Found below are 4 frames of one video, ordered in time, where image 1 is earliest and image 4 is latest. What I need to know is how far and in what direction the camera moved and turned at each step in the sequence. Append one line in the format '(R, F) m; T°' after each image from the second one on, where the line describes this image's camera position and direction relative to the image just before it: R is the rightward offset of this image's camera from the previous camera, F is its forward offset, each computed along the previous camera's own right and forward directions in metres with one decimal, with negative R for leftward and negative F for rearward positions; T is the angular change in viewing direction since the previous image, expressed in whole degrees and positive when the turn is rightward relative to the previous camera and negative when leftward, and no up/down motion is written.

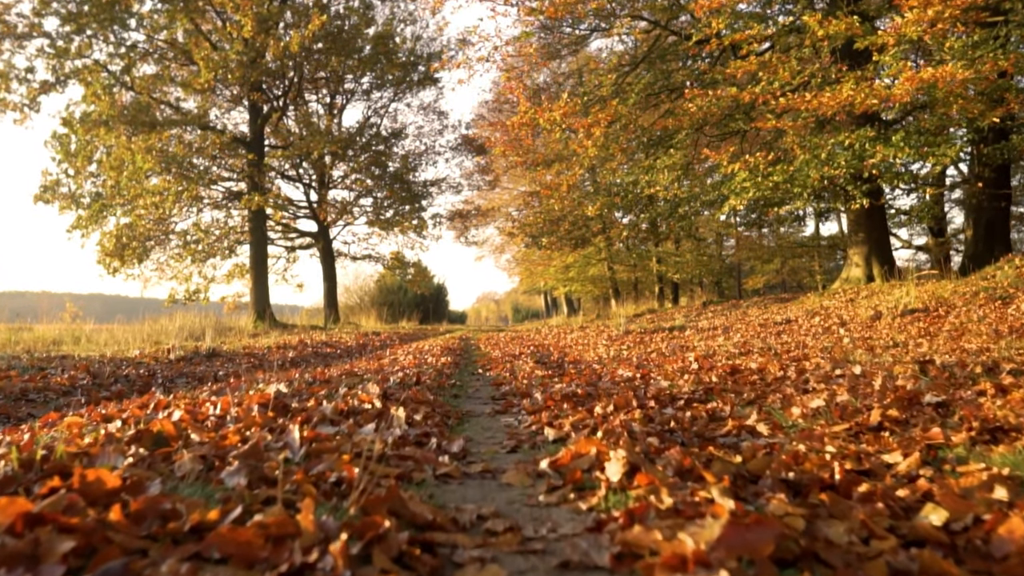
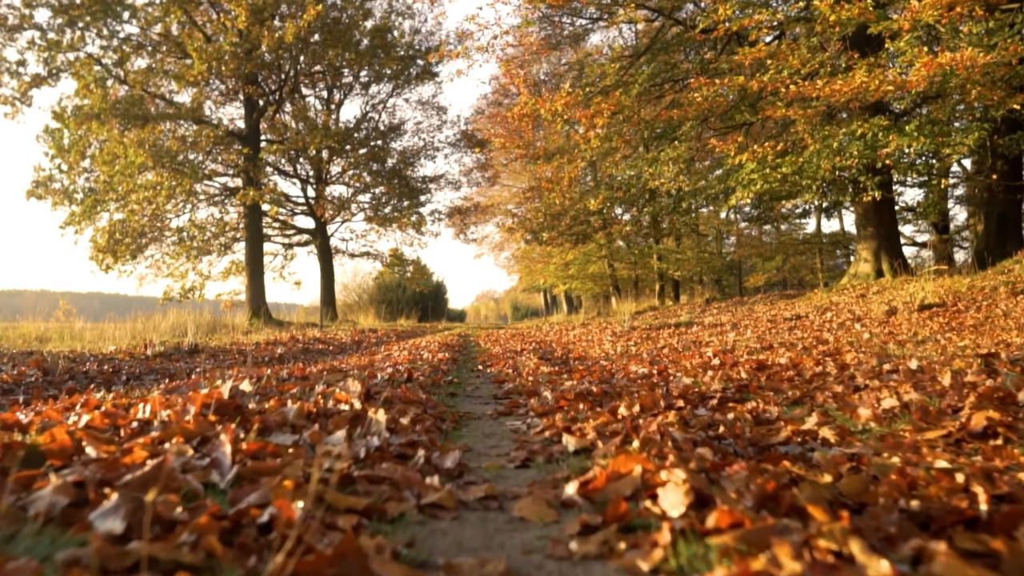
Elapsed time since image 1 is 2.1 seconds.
(0.0, +0.6) m; 0°
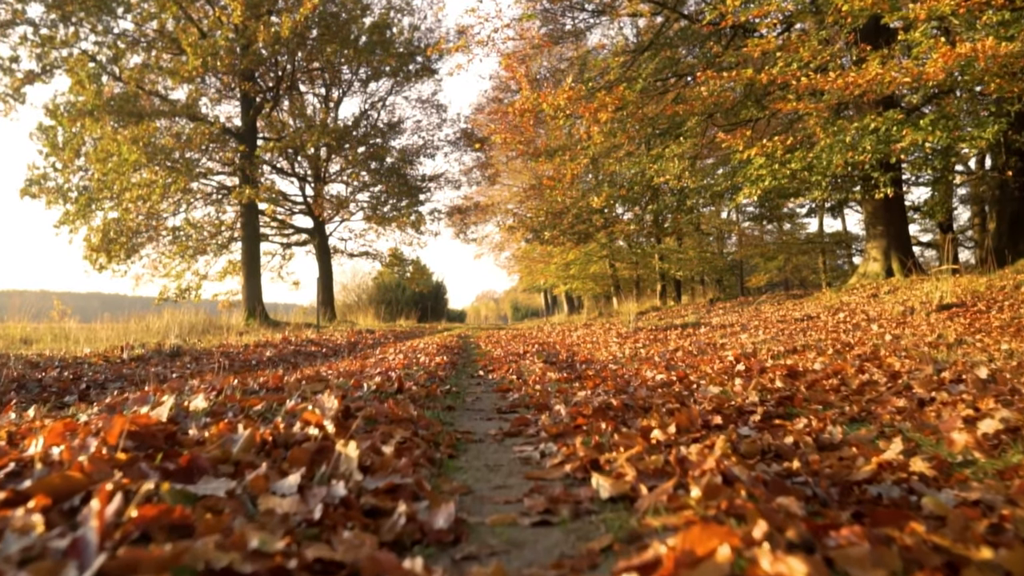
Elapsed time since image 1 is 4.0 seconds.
(0.0, +0.5) m; 0°
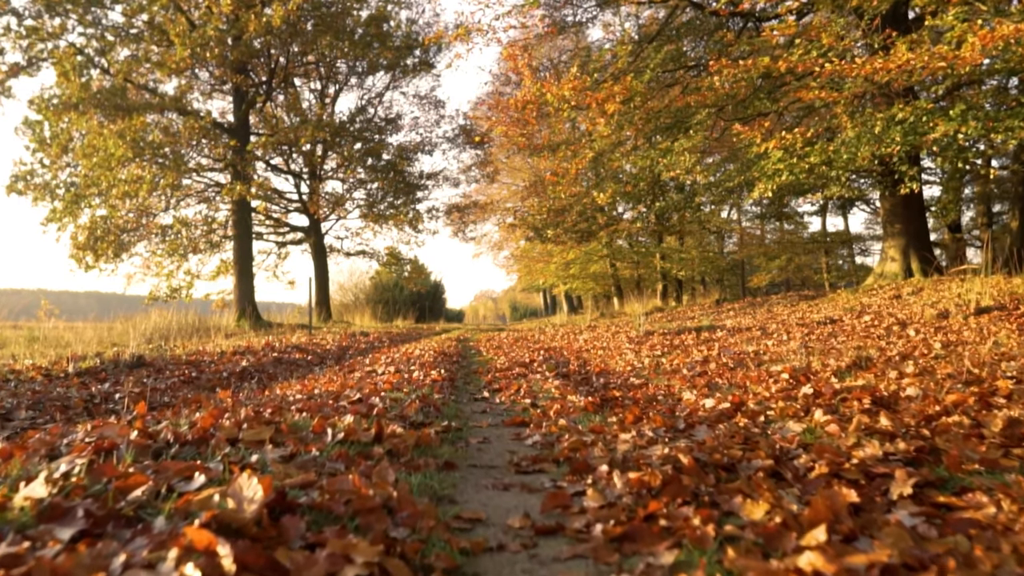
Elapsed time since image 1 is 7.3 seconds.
(-0.1, +1.0) m; 0°
